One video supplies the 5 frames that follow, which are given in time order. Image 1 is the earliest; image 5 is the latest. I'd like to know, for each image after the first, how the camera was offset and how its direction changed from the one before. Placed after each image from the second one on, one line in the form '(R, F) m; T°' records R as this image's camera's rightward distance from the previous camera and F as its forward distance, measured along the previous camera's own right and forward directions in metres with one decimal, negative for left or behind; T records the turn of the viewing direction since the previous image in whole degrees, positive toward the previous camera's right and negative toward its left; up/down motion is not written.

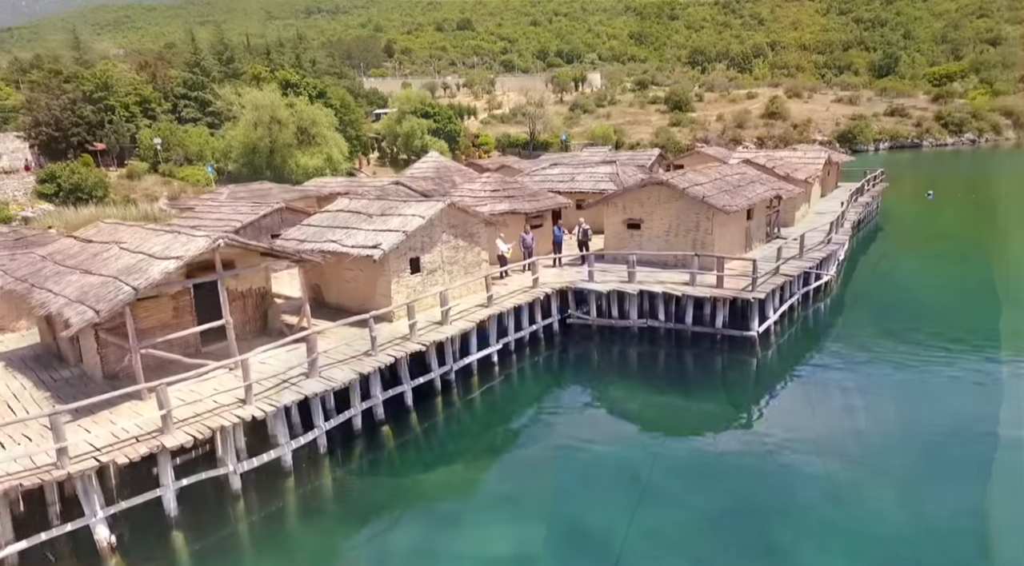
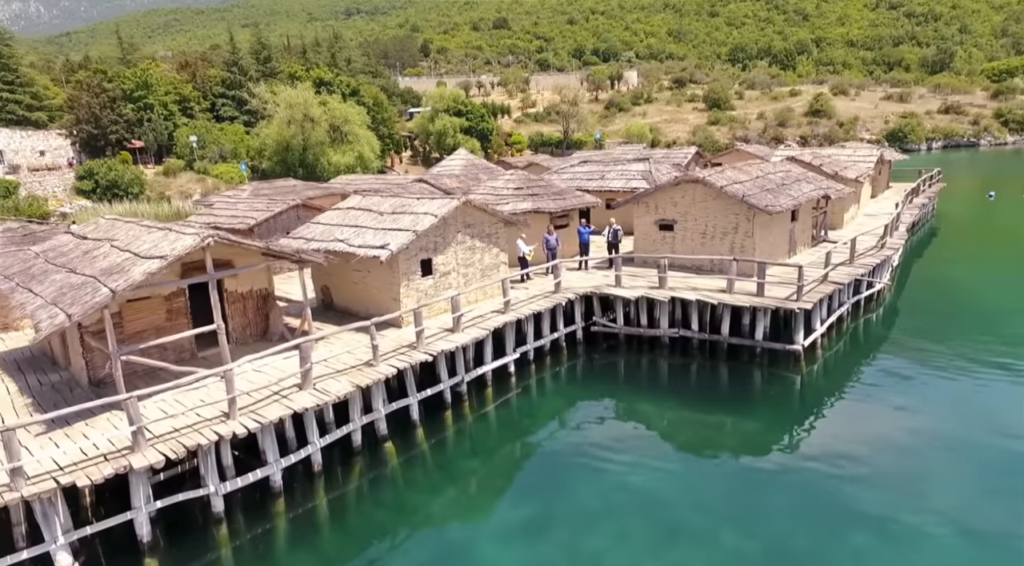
(+0.3, +1.3) m; -3°
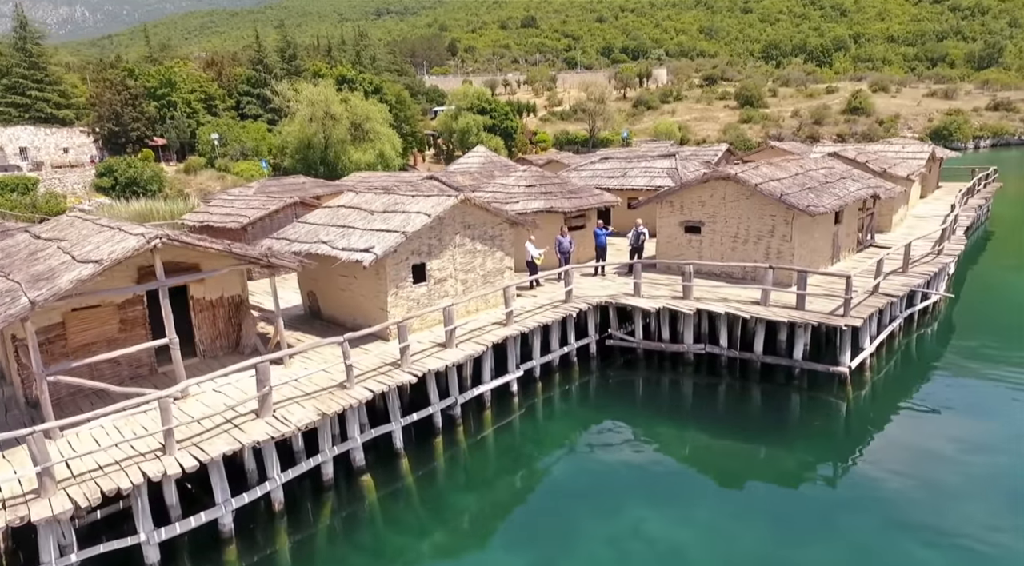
(+0.5, +1.8) m; -2°
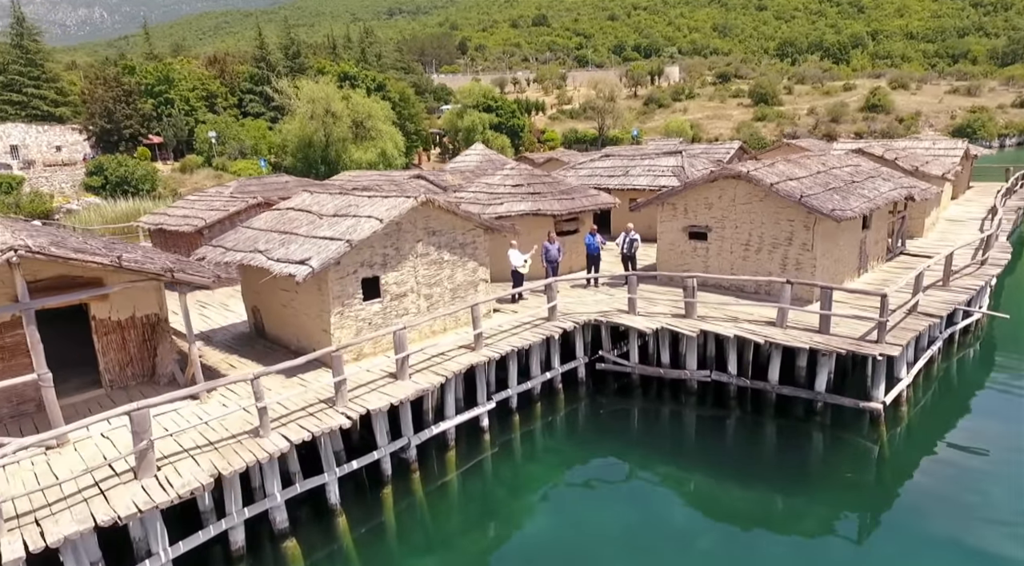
(+0.7, +2.2) m; -1°
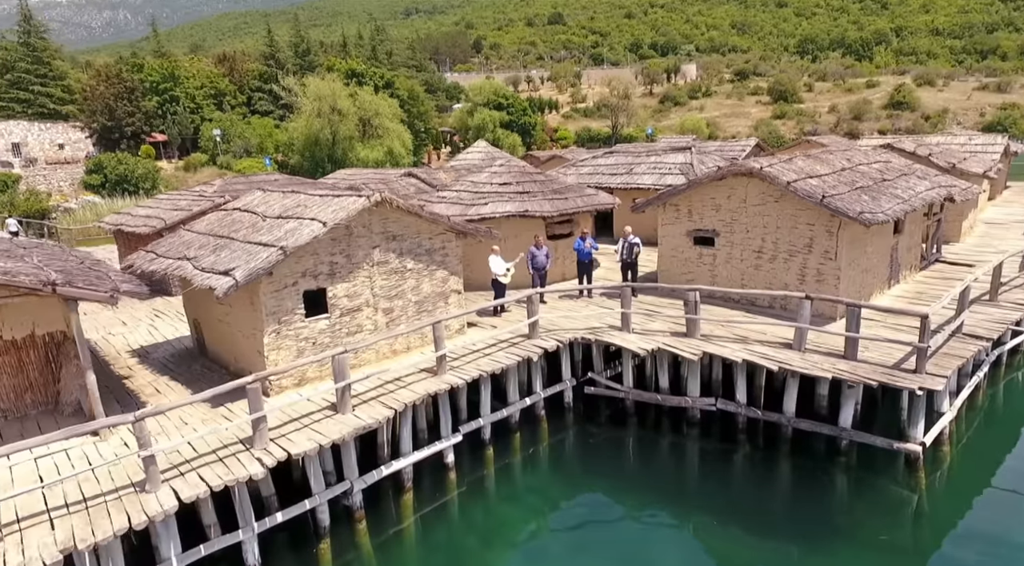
(+0.7, +1.8) m; -1°
